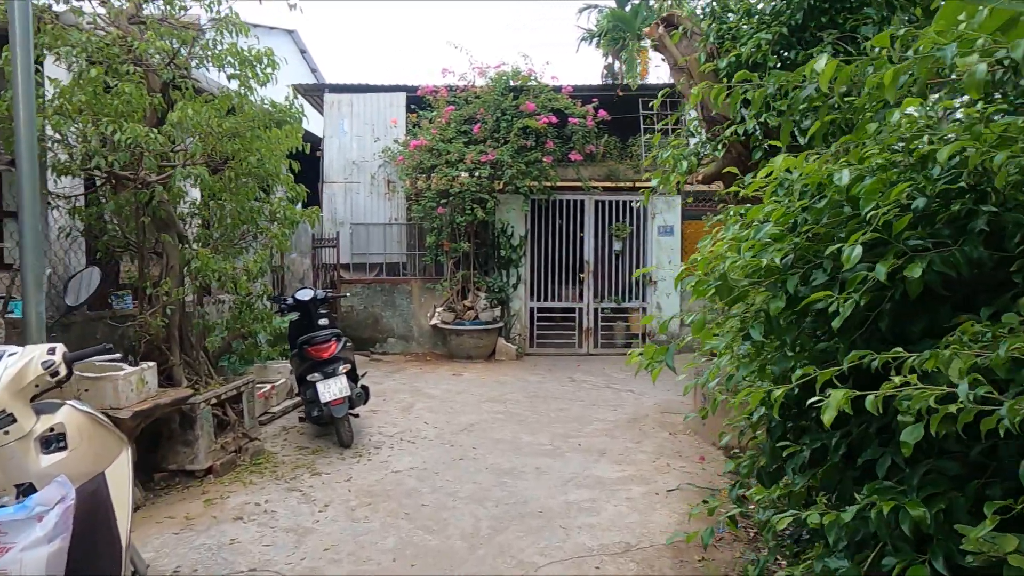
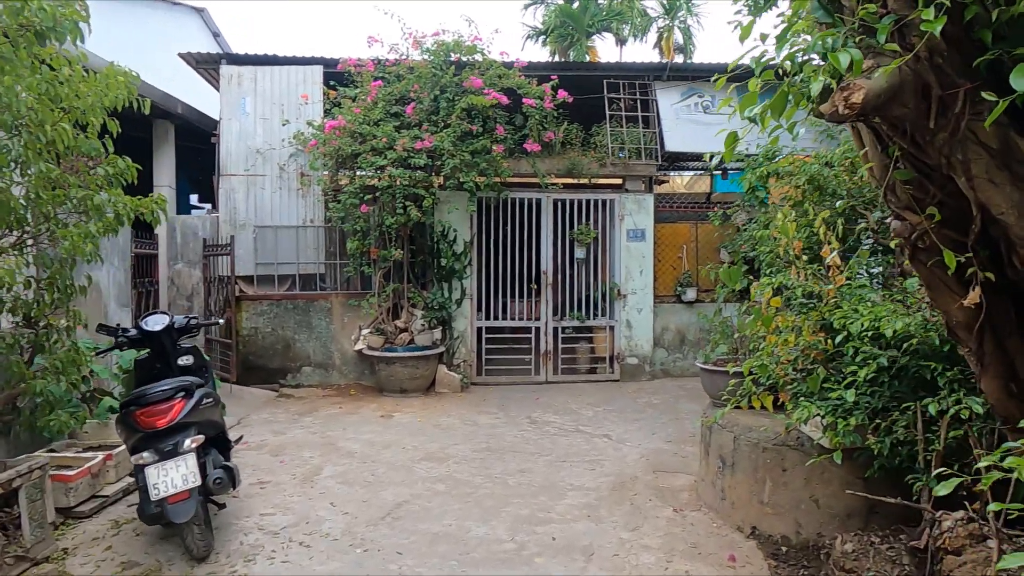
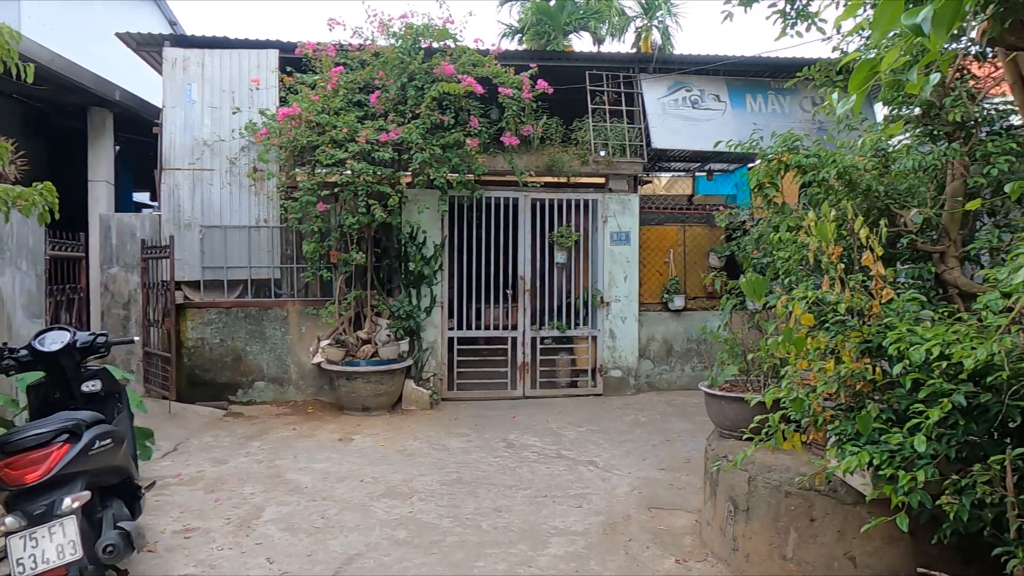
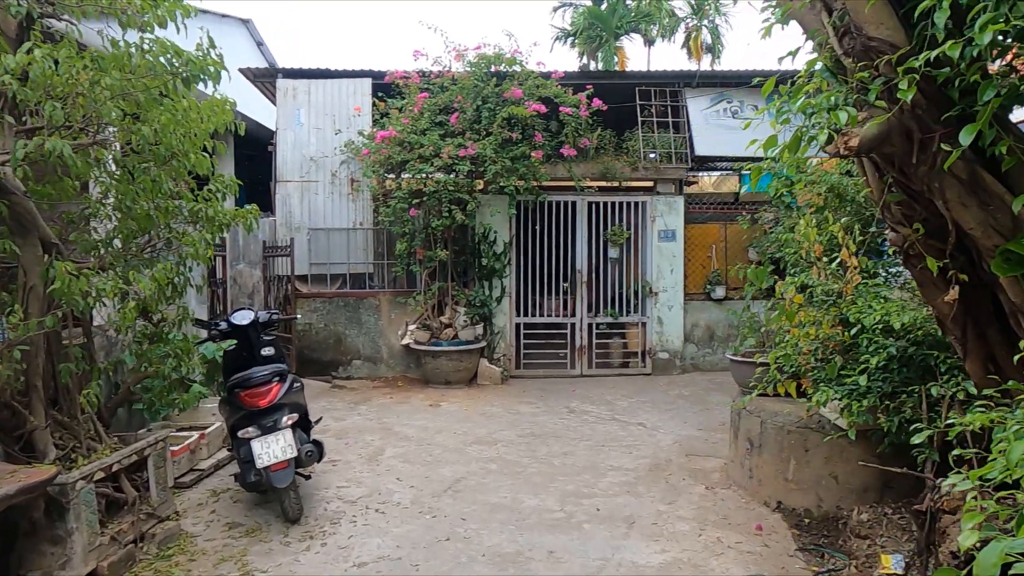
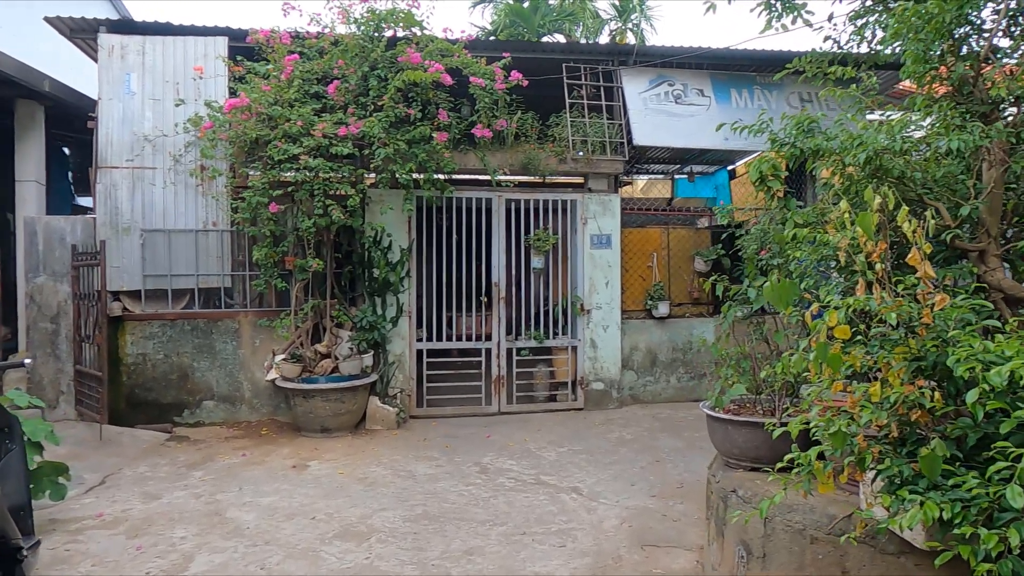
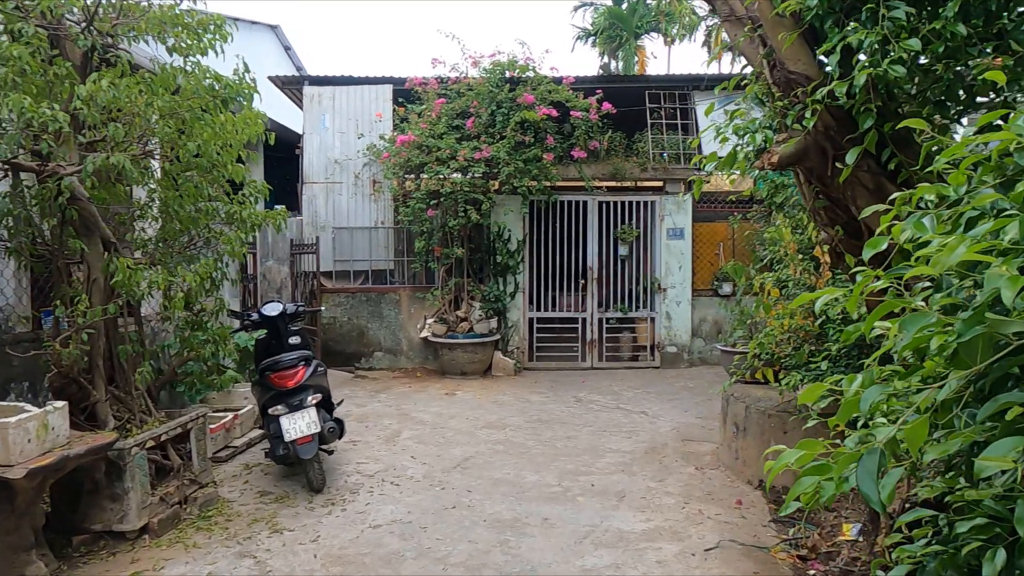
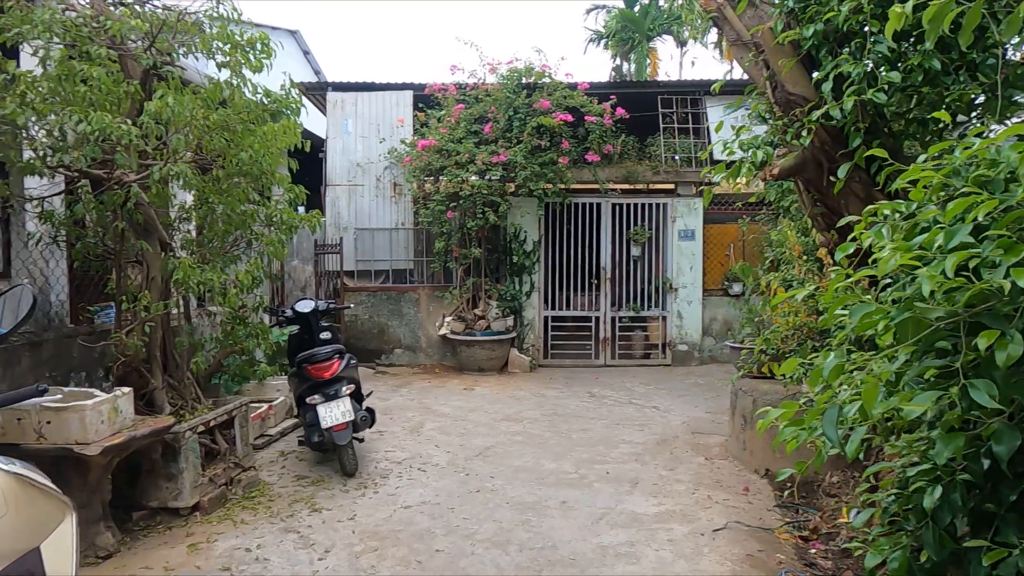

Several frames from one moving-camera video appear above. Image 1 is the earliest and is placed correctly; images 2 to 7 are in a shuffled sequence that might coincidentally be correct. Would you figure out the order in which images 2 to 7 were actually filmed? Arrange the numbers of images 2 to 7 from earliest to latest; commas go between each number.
7, 6, 4, 2, 3, 5
